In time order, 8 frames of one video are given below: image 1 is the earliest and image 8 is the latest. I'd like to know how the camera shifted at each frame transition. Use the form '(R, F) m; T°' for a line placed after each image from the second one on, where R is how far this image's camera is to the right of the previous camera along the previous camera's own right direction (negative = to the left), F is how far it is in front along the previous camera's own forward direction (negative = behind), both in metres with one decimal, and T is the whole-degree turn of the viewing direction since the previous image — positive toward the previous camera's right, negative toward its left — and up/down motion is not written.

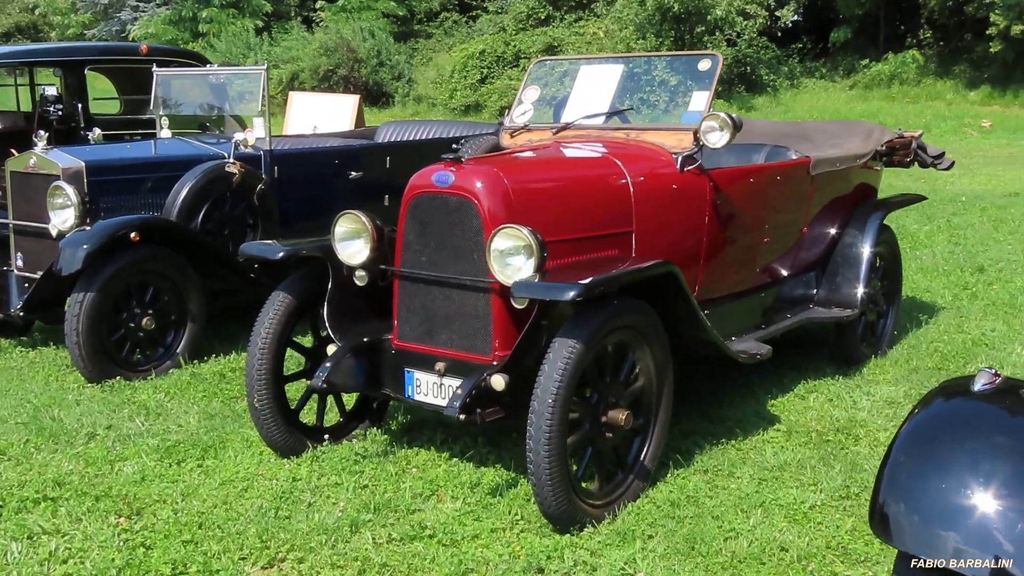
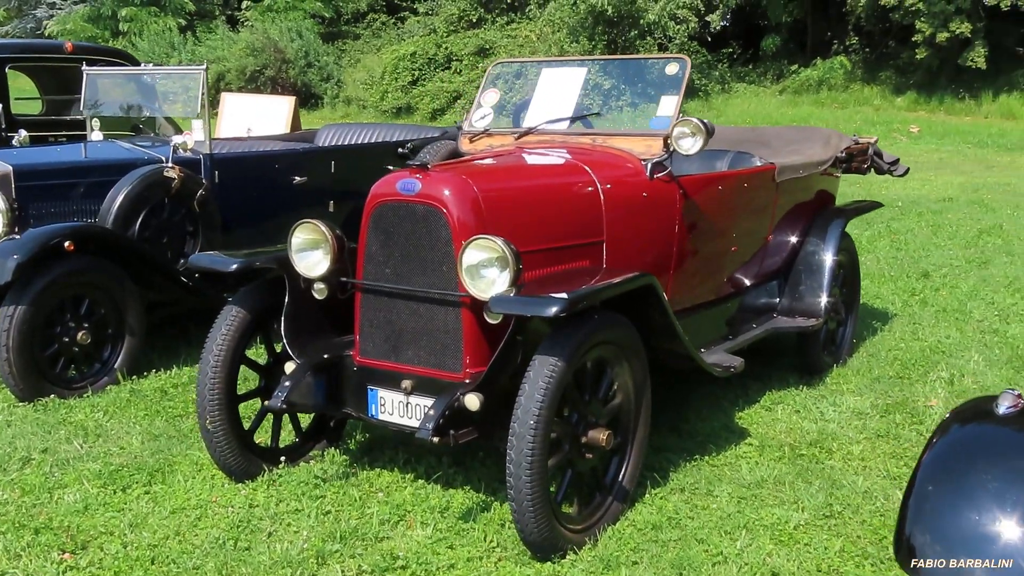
(-0.1, +0.2) m; +4°
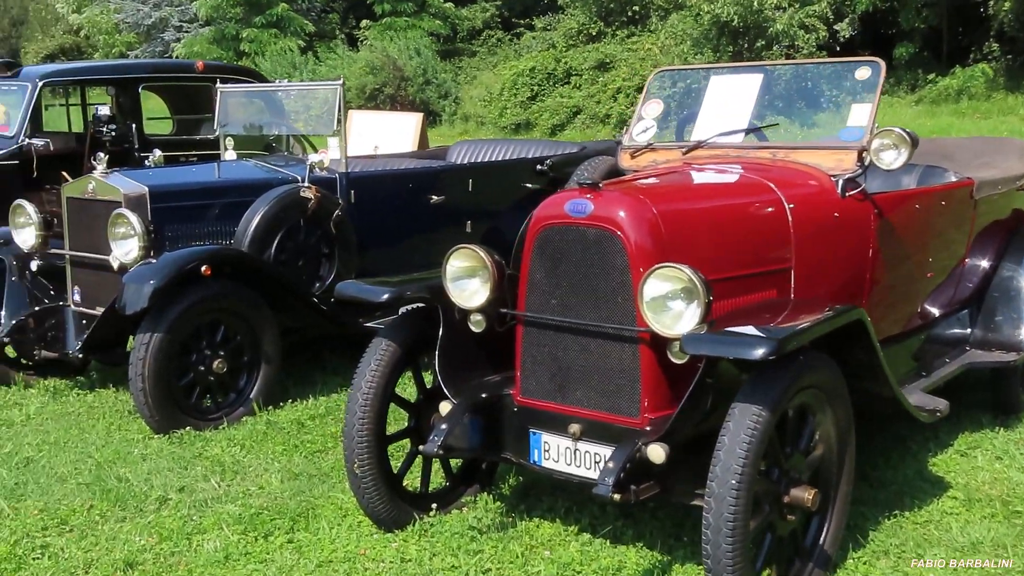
(-0.2, +0.4) m; -6°
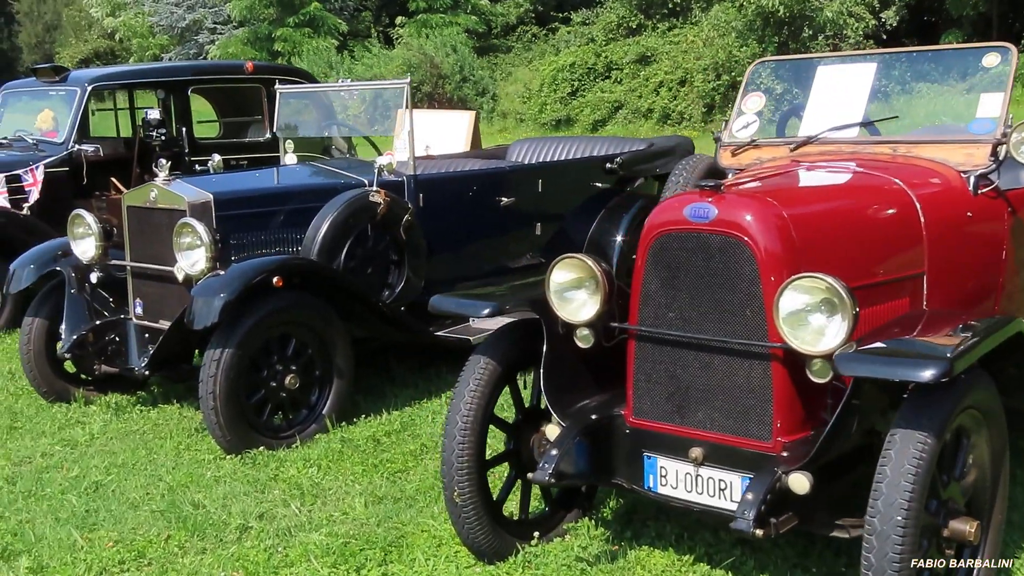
(-0.2, +0.3) m; -2°
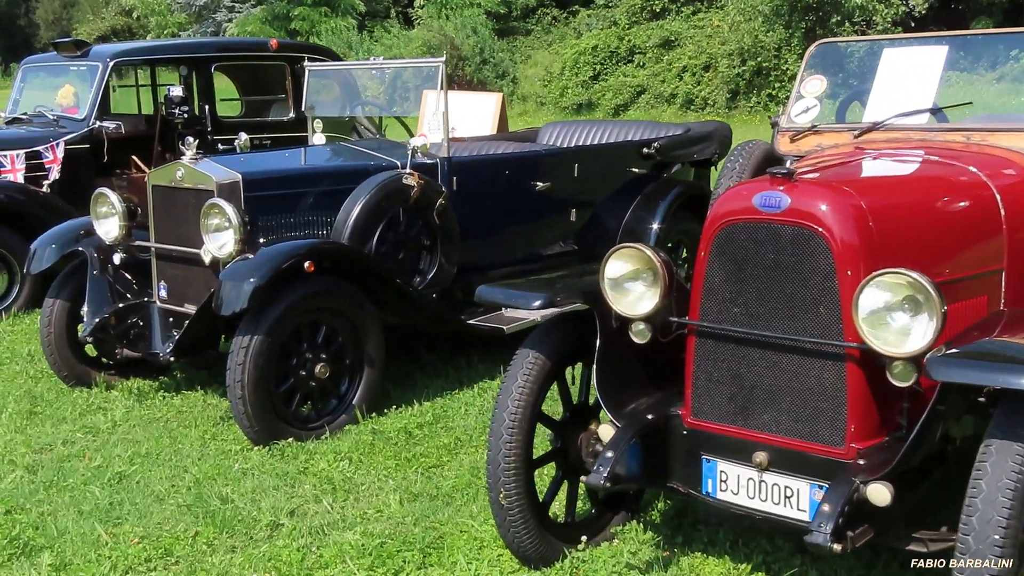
(-0.1, +0.2) m; -1°
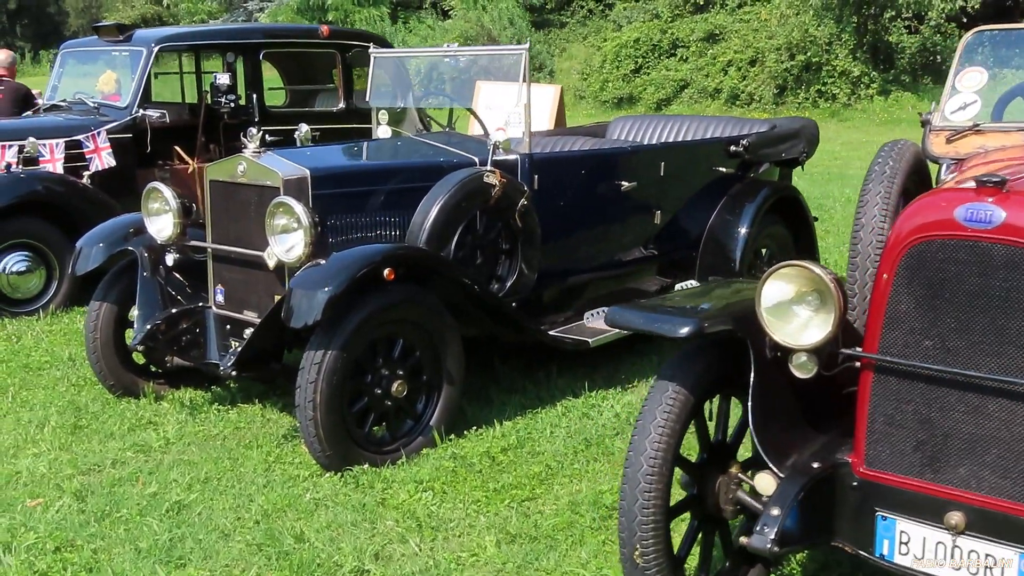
(-0.3, +0.4) m; -1°
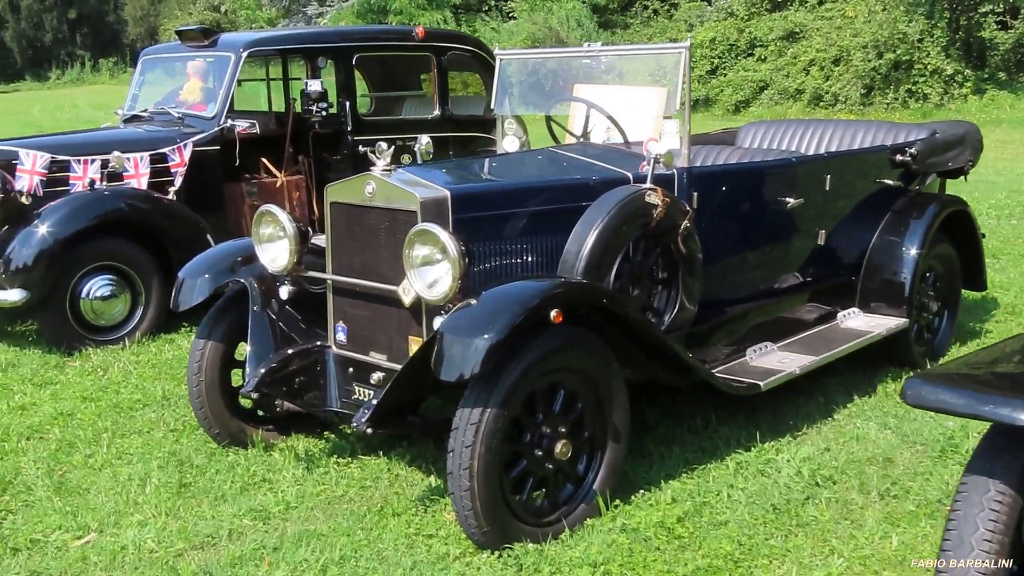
(-0.4, +0.6) m; -3°
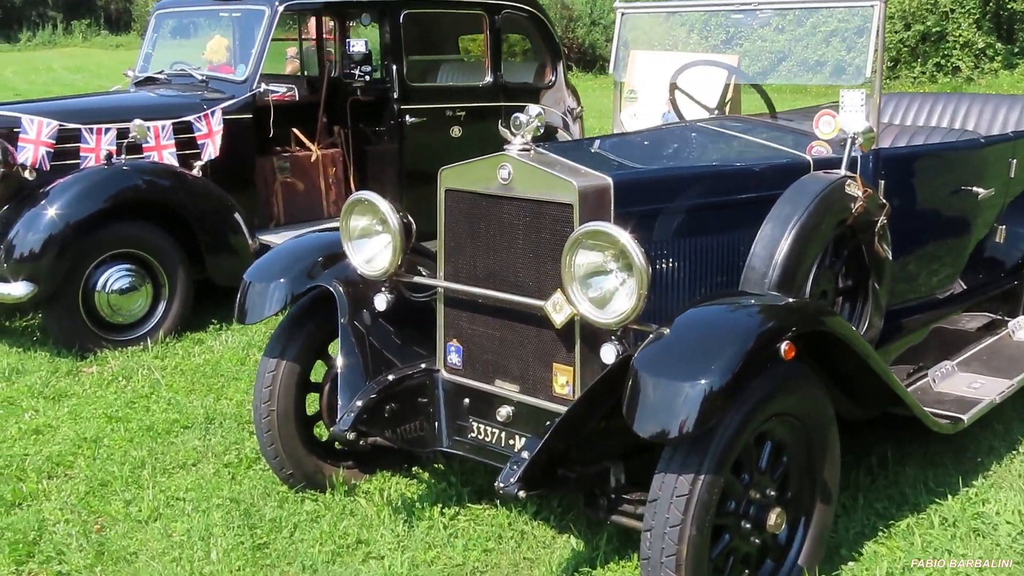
(-0.5, +0.8) m; +1°
